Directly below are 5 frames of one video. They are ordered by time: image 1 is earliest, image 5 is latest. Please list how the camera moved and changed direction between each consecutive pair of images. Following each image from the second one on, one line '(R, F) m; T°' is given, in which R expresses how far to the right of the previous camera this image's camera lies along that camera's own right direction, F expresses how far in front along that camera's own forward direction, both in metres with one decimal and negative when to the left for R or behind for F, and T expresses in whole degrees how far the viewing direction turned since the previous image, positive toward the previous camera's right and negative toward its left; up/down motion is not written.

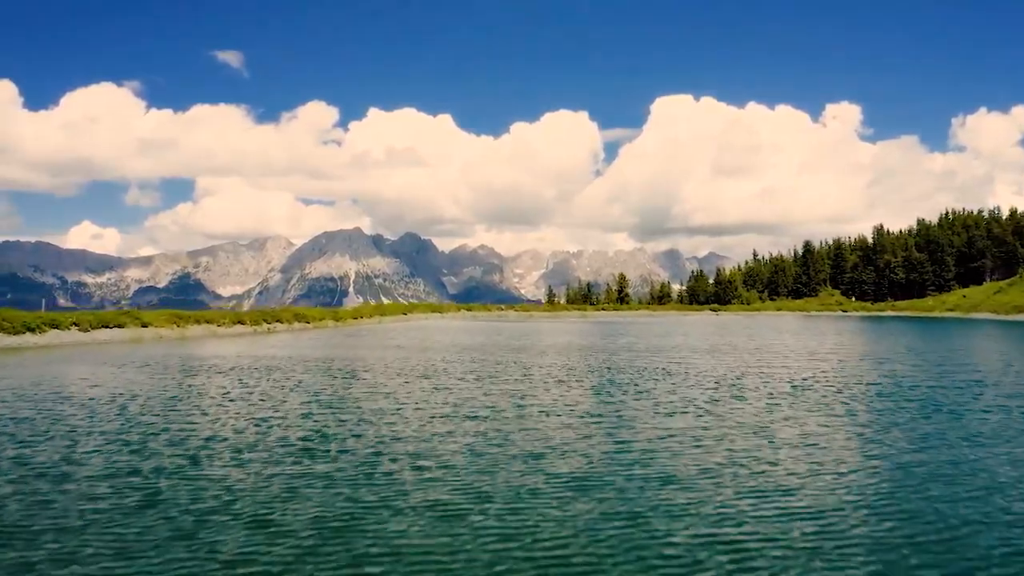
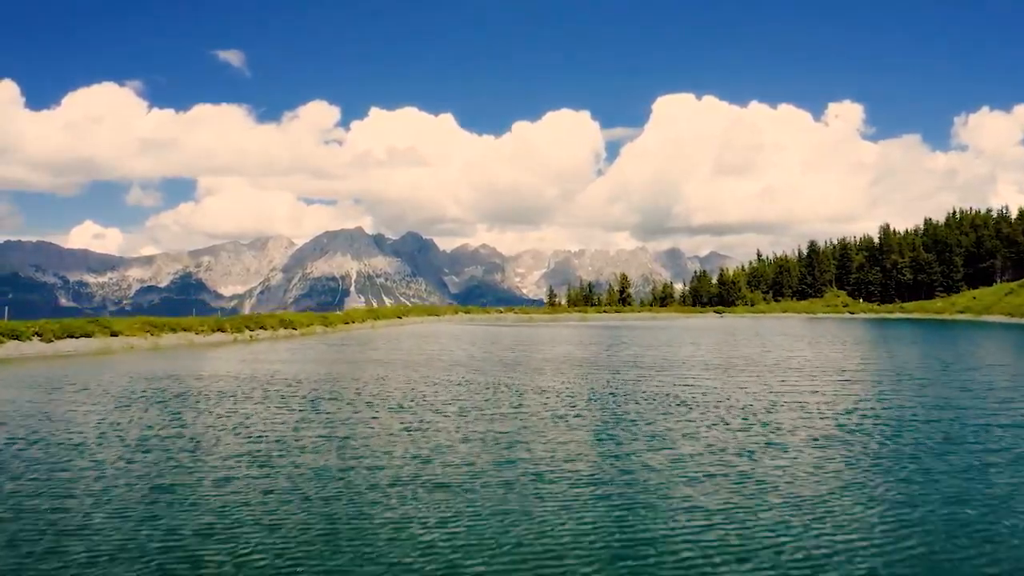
(+0.6, +6.2) m; 0°
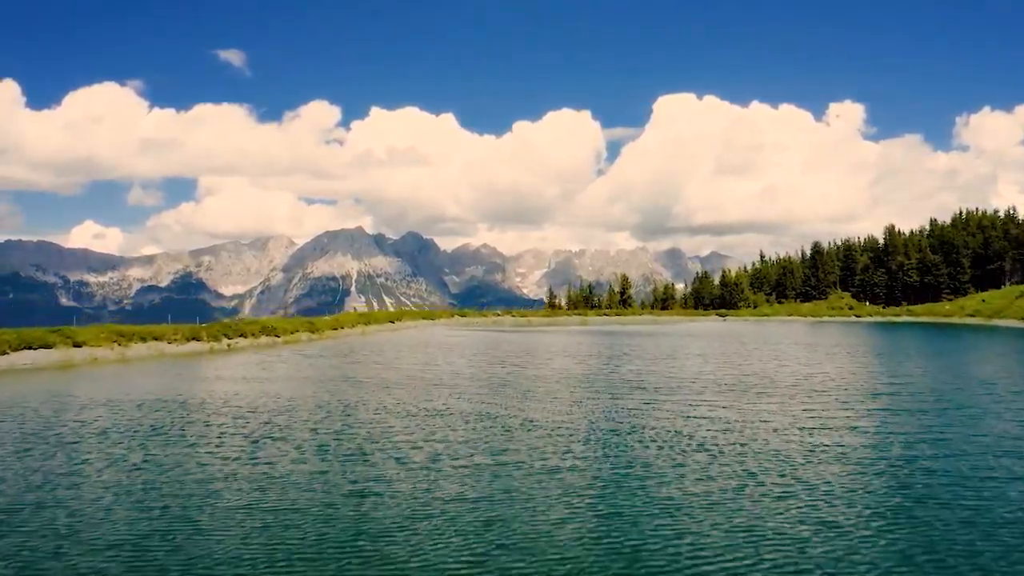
(+0.8, +6.2) m; 0°
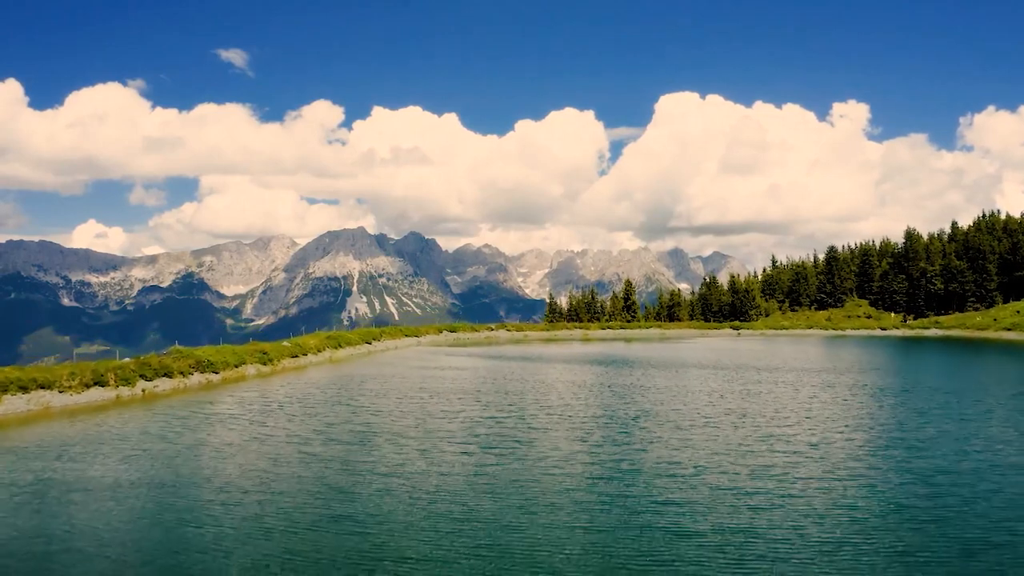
(+1.9, +19.7) m; 0°
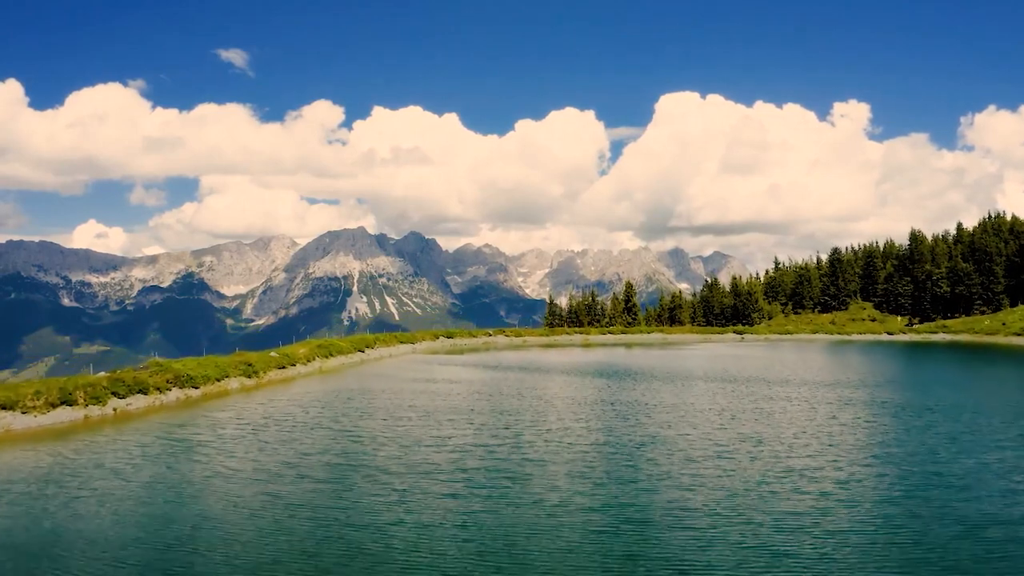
(+0.5, +4.9) m; 0°
